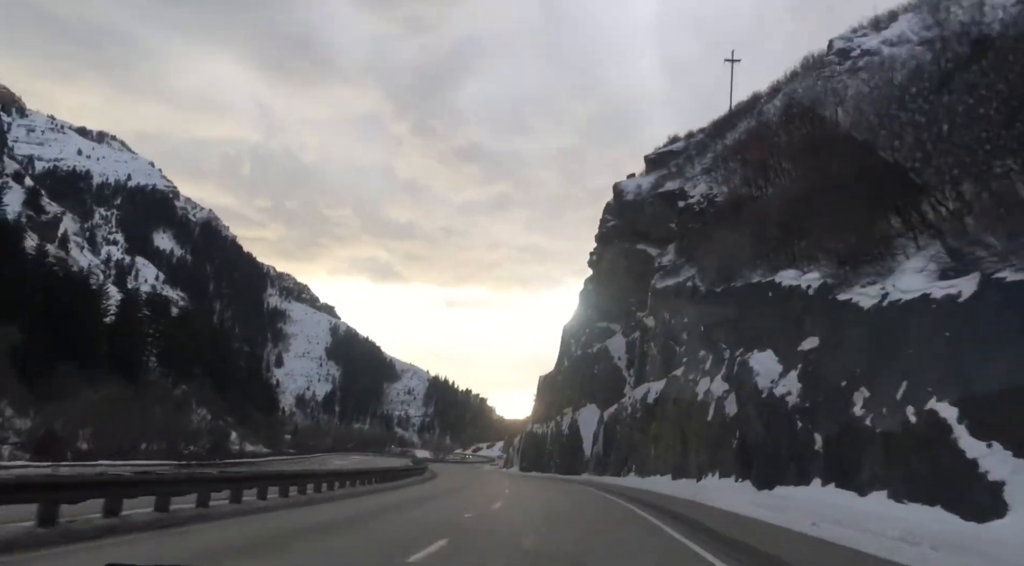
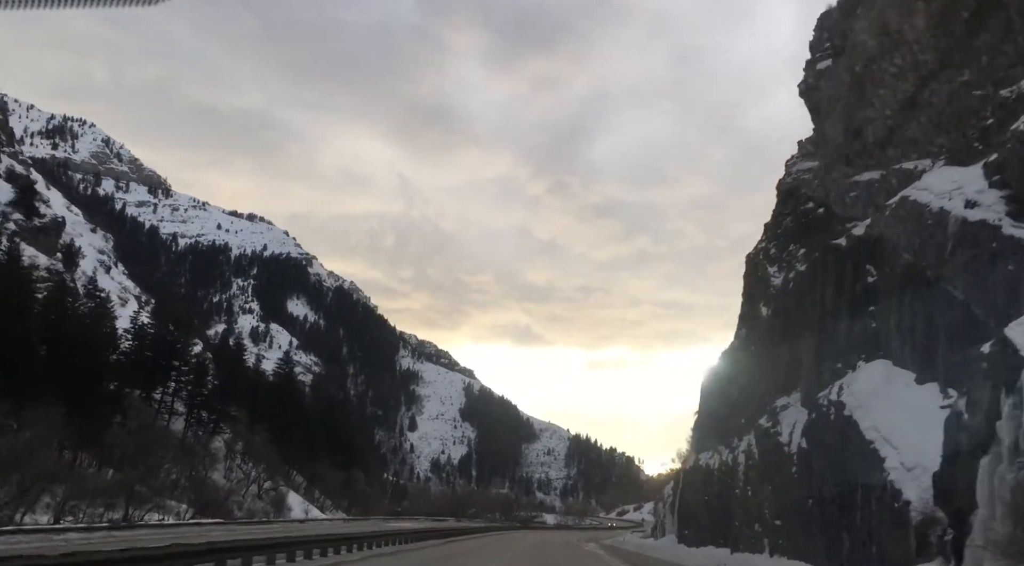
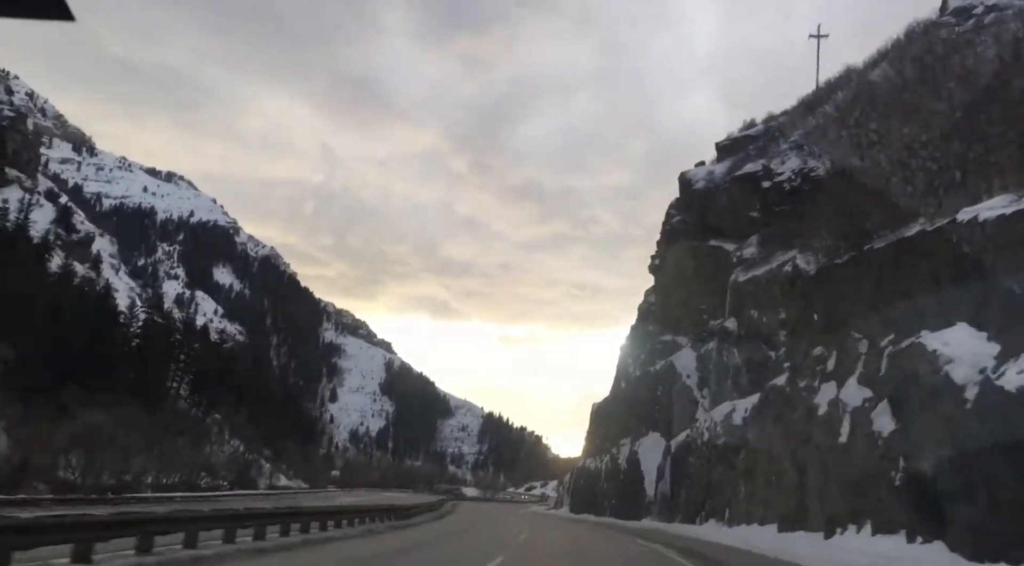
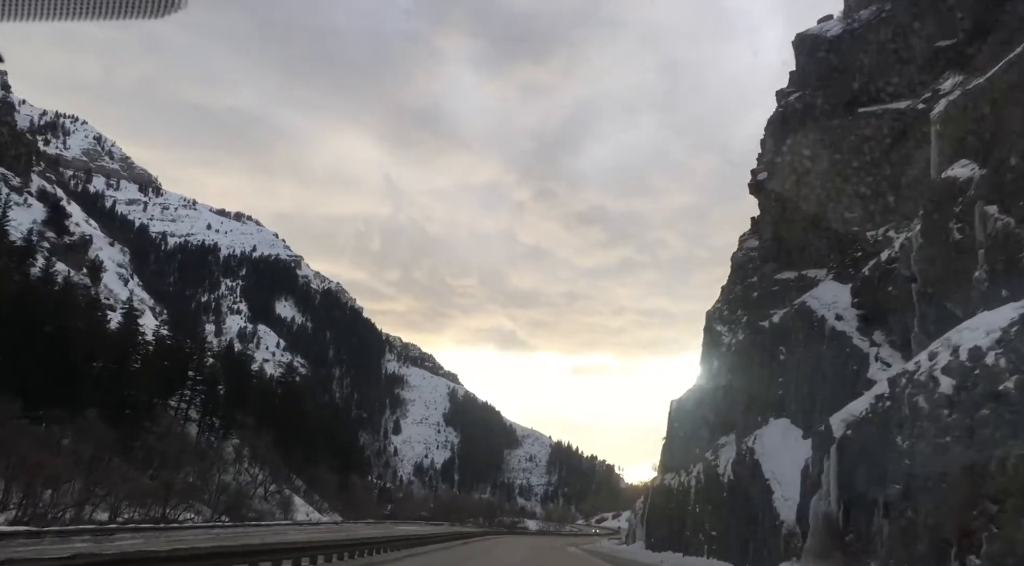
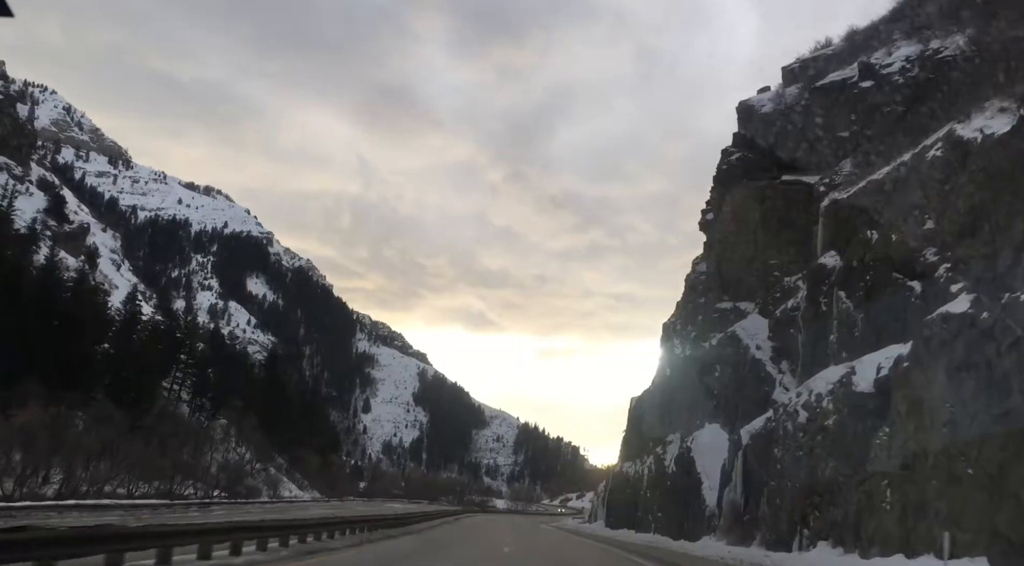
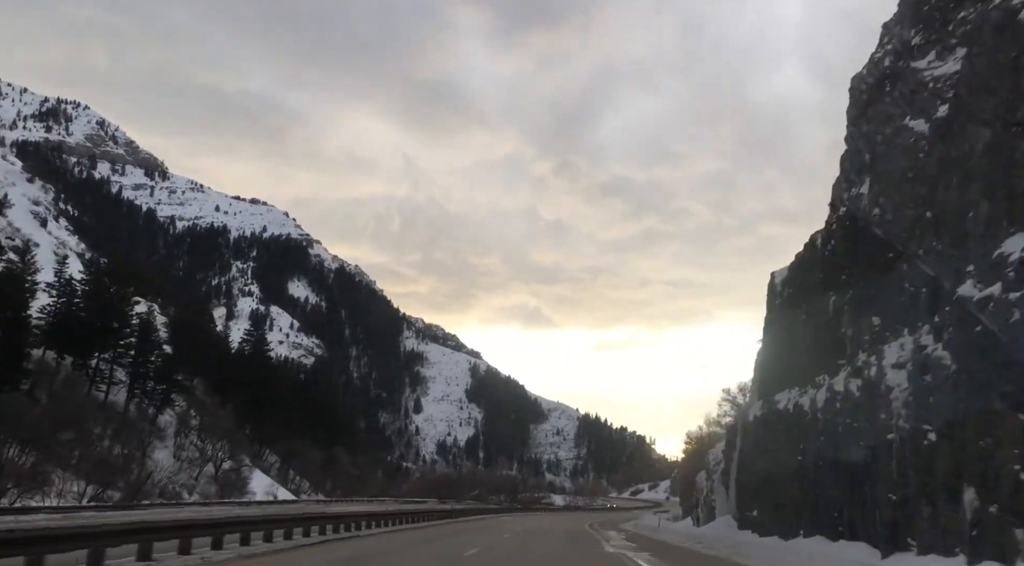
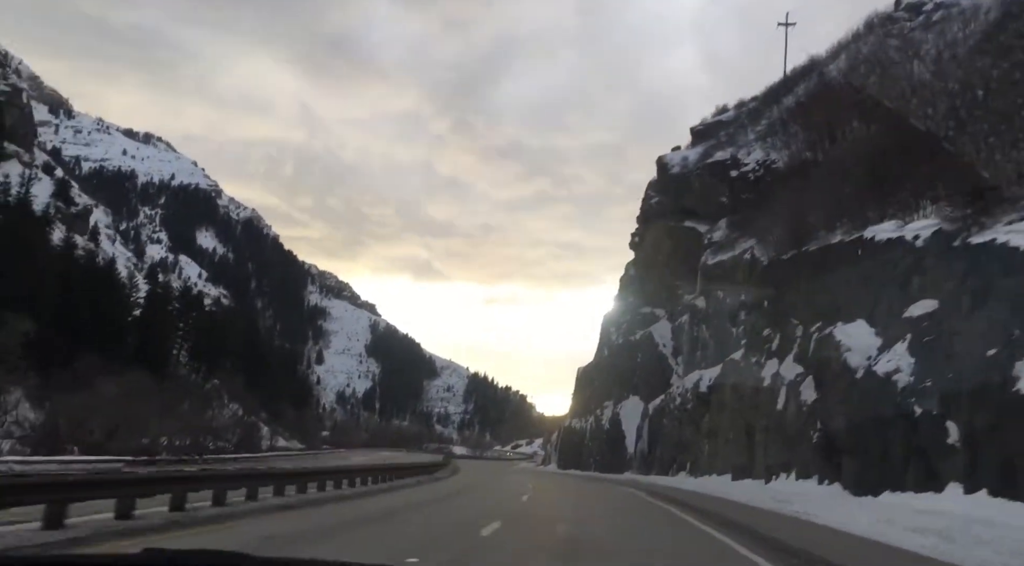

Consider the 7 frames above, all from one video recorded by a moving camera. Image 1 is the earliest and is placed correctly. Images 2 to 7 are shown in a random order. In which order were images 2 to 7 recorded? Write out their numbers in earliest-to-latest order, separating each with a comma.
7, 3, 5, 4, 2, 6
